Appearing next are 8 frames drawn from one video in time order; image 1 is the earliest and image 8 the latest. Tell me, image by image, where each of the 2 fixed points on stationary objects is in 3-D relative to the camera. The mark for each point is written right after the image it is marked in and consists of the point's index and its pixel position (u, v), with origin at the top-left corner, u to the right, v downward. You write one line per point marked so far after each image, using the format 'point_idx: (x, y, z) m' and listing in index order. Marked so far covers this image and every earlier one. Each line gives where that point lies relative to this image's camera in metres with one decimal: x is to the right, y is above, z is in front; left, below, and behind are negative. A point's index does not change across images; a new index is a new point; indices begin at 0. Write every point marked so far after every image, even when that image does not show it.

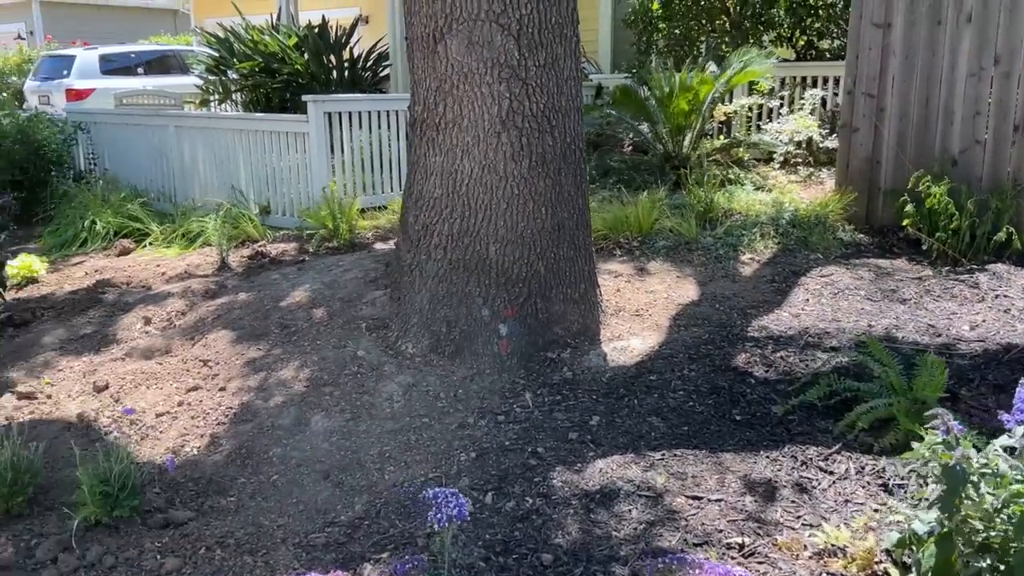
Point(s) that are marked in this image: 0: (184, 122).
0: (-3.3, +1.6, +8.6) m
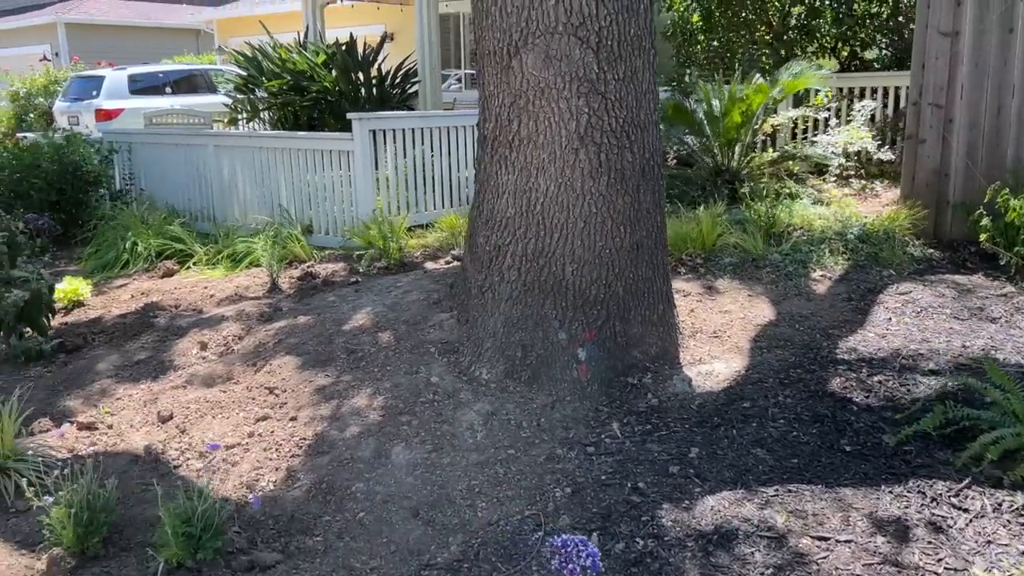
0: (-2.9, +1.4, +8.5) m
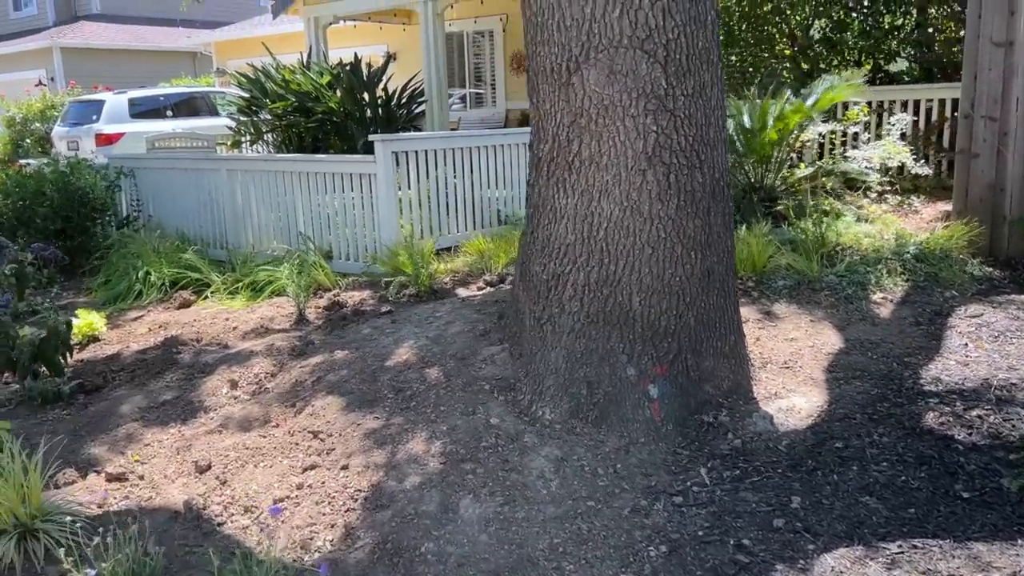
0: (-2.6, +1.2, +8.3) m
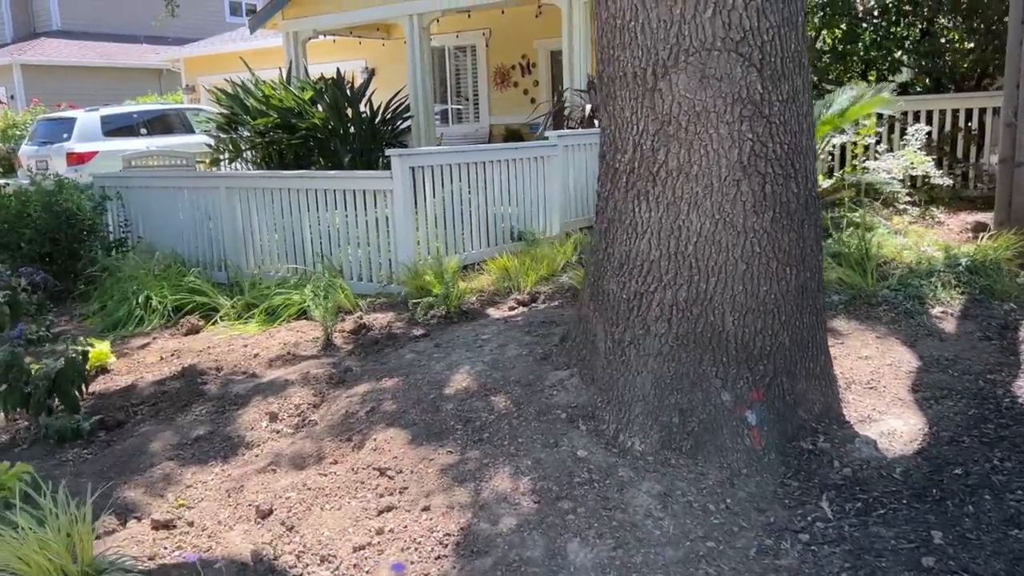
0: (-2.5, +1.0, +7.9) m
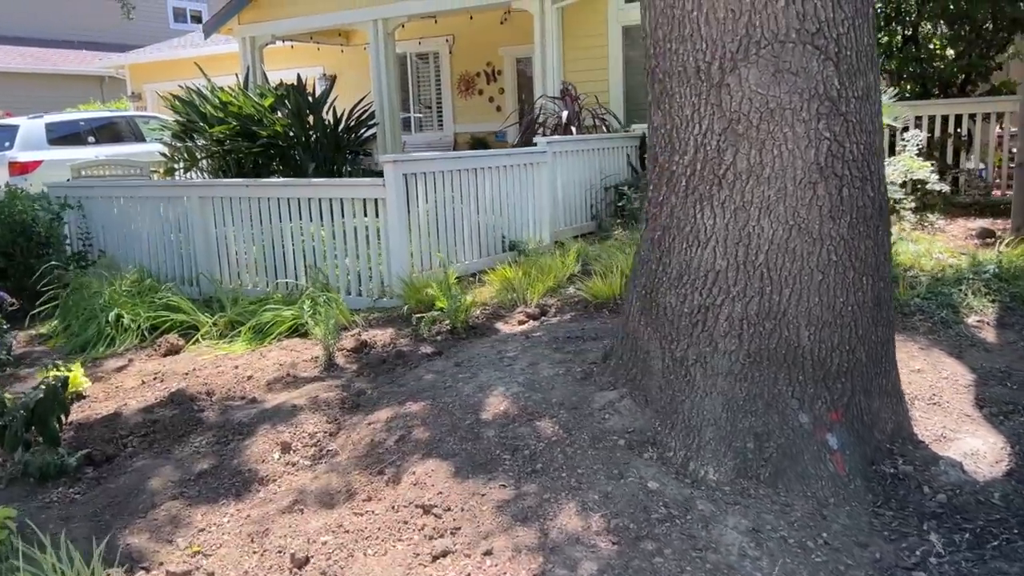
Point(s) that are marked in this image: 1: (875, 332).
0: (-2.6, +0.8, +7.4) m
1: (+1.4, -0.2, +3.3) m
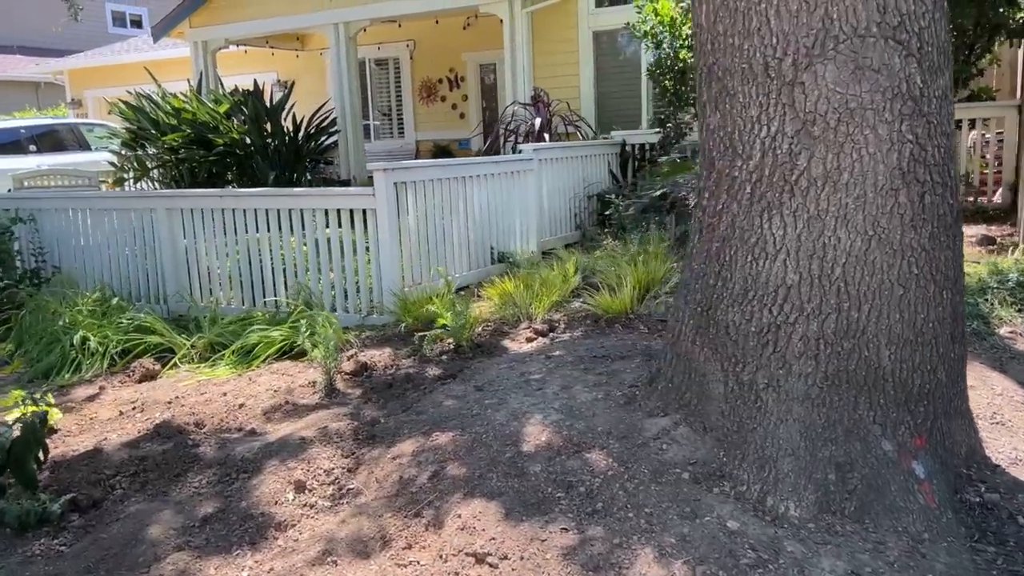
0: (-2.7, +0.7, +7.0) m
1: (+1.5, -0.2, +3.0) m
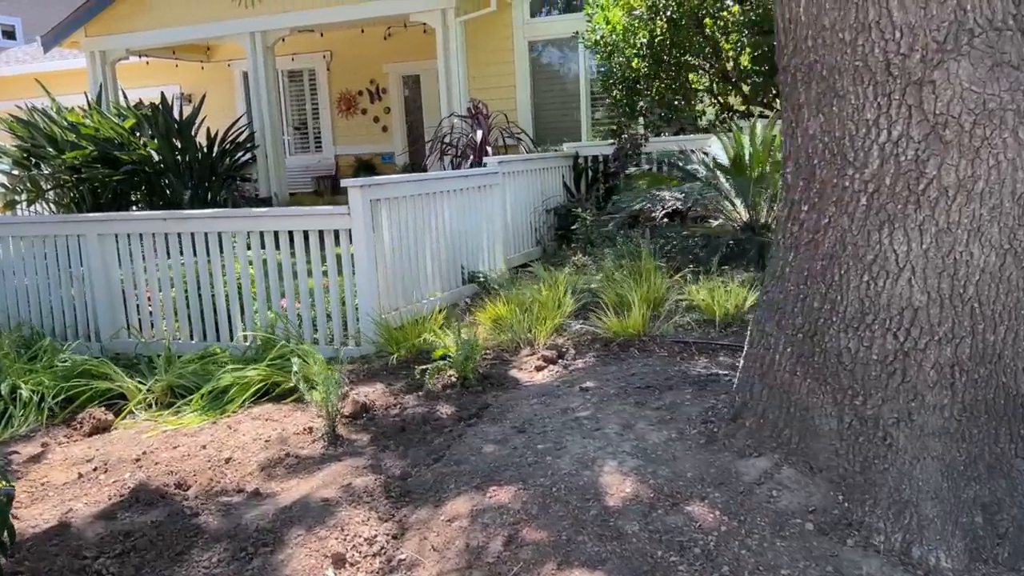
0: (-2.9, +0.4, +6.2) m
1: (+1.8, -0.3, +2.8) m
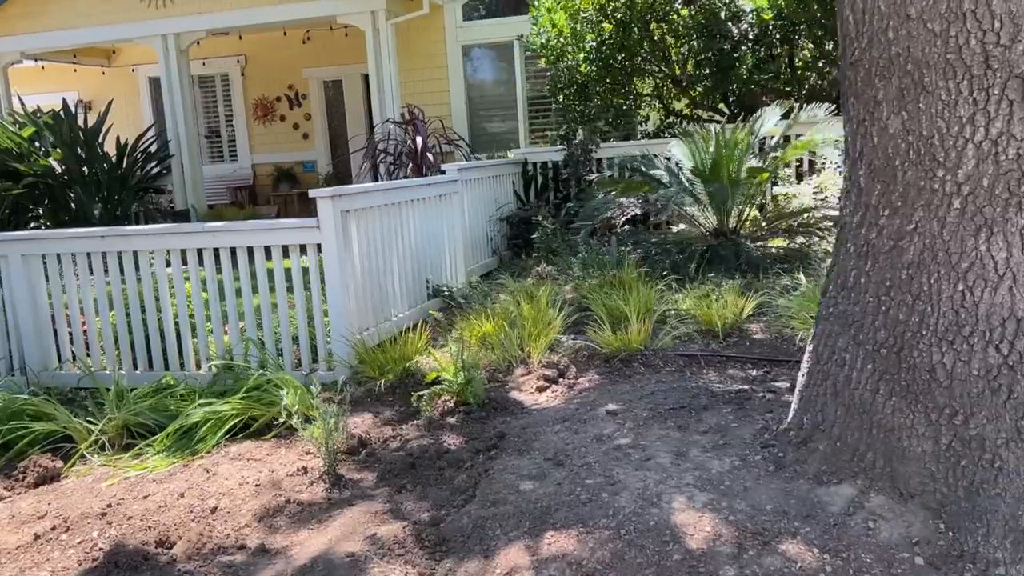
0: (-3.0, +0.3, +5.5) m
1: (+2.0, -0.3, +2.7) m
